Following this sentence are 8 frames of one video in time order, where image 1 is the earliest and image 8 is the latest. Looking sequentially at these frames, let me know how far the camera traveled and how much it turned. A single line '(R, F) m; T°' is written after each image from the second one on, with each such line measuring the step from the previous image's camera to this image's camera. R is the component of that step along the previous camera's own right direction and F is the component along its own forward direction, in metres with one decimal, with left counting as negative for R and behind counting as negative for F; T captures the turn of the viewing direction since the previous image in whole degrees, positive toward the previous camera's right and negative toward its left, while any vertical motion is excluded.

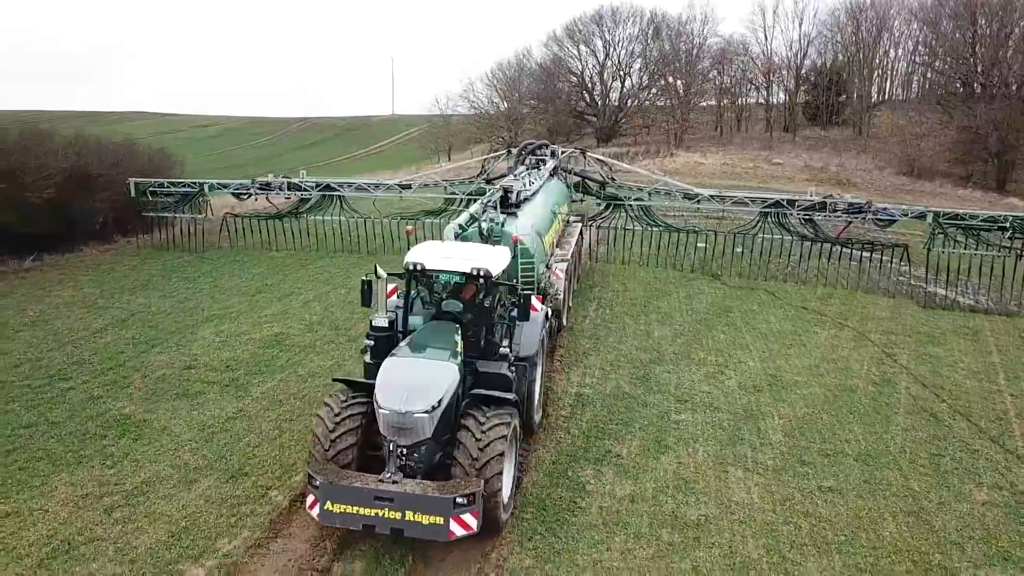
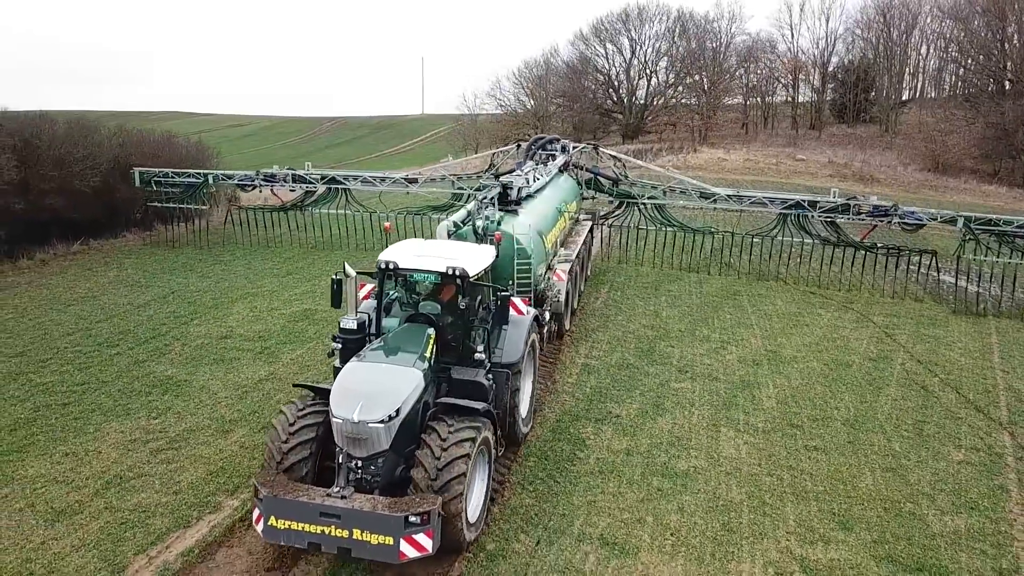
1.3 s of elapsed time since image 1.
(+0.3, +0.3) m; -1°
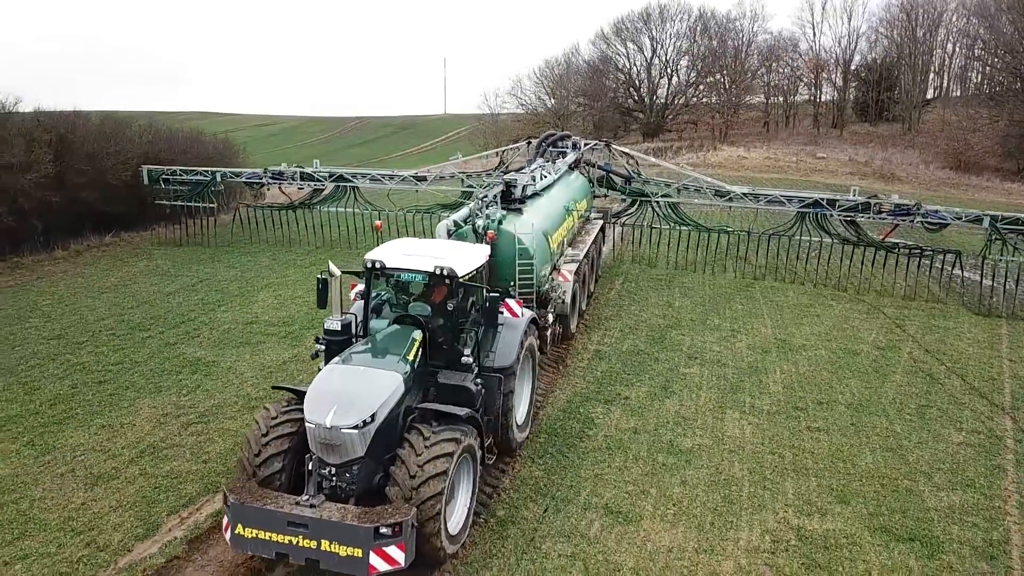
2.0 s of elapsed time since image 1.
(+0.2, +0.2) m; -1°
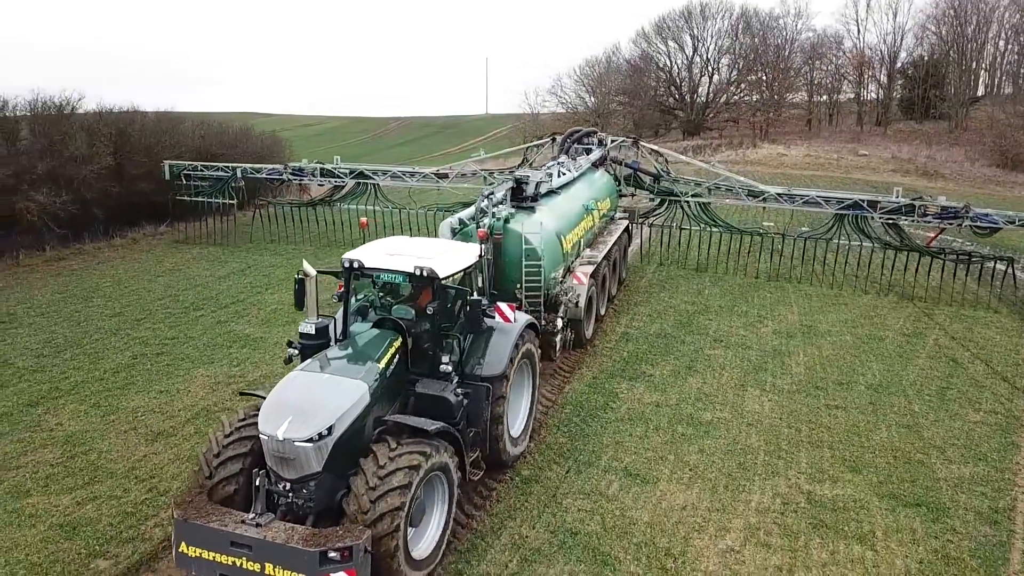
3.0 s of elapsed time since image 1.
(+0.3, +0.3) m; -2°
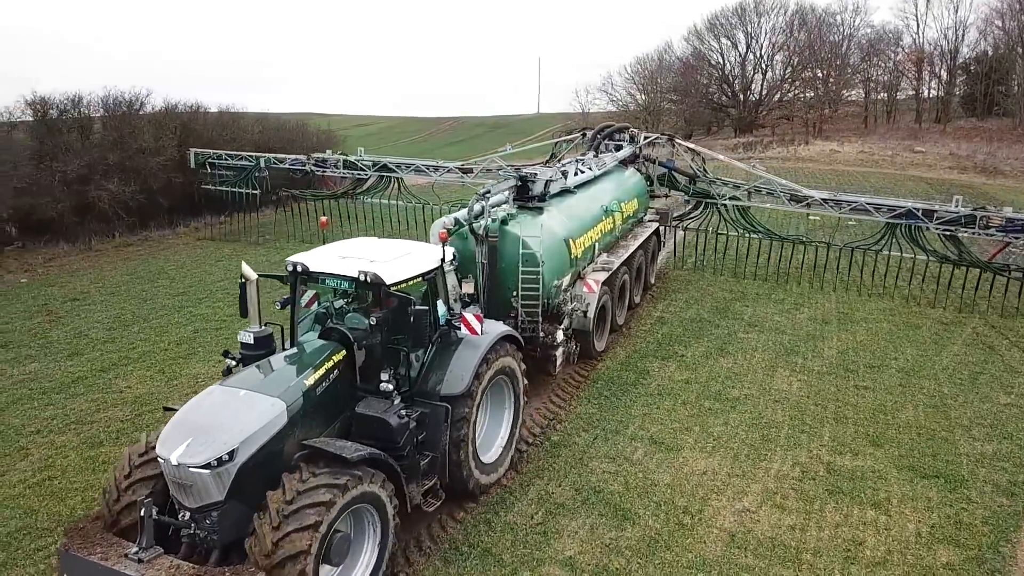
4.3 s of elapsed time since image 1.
(+0.5, +0.5) m; -3°
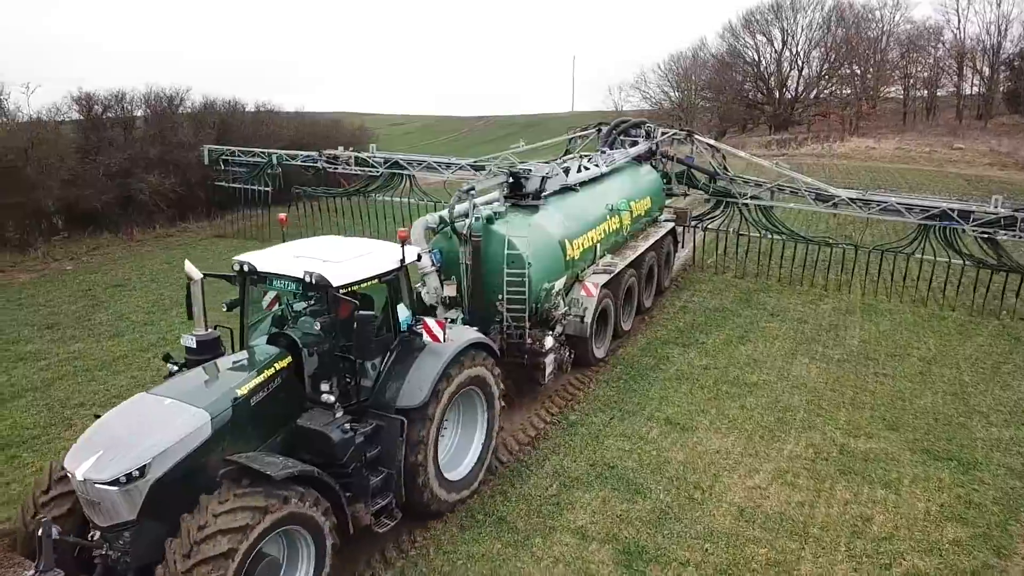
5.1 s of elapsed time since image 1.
(+0.4, +0.3) m; -2°
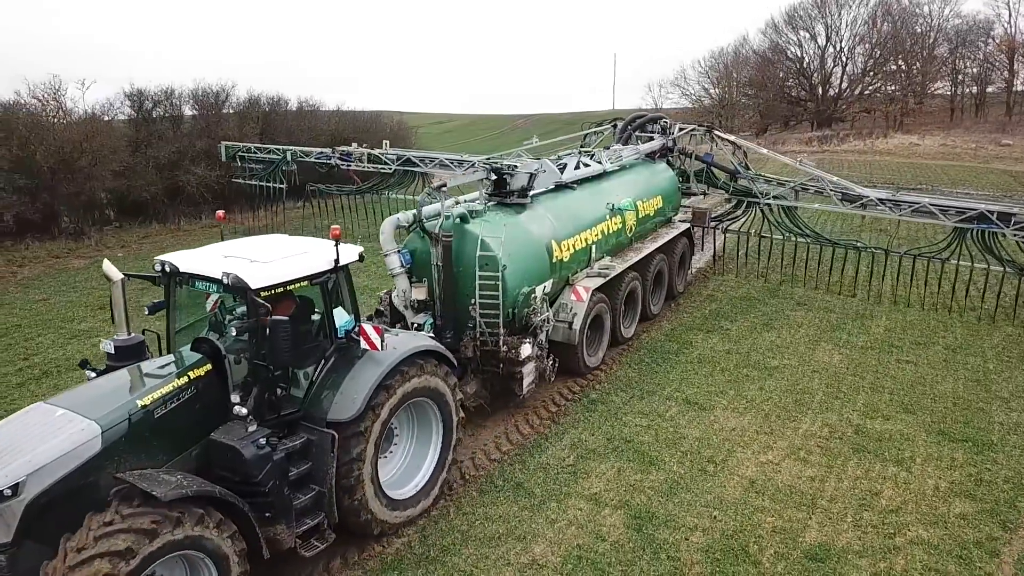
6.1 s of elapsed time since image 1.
(+0.5, +0.3) m; -2°
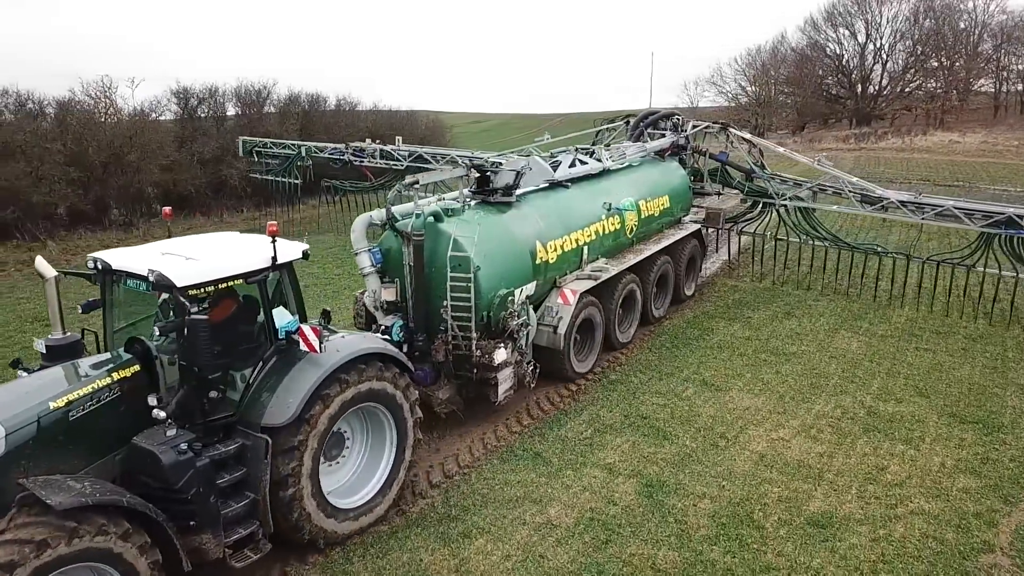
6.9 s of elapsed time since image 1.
(+0.4, +0.2) m; -2°
